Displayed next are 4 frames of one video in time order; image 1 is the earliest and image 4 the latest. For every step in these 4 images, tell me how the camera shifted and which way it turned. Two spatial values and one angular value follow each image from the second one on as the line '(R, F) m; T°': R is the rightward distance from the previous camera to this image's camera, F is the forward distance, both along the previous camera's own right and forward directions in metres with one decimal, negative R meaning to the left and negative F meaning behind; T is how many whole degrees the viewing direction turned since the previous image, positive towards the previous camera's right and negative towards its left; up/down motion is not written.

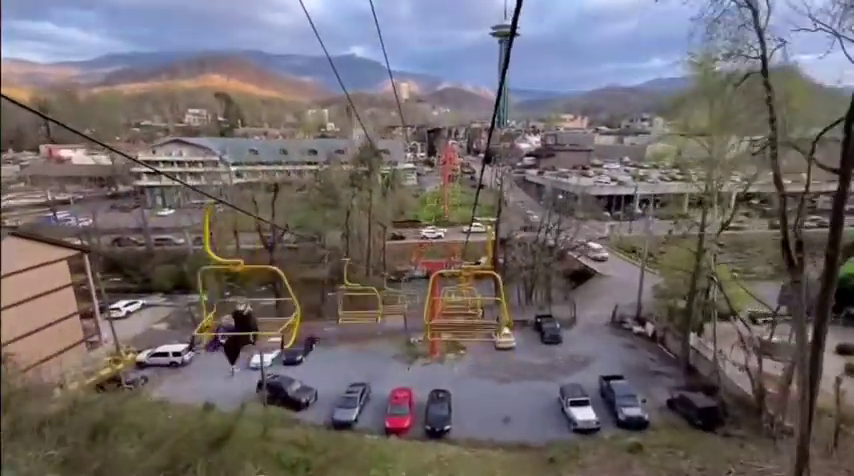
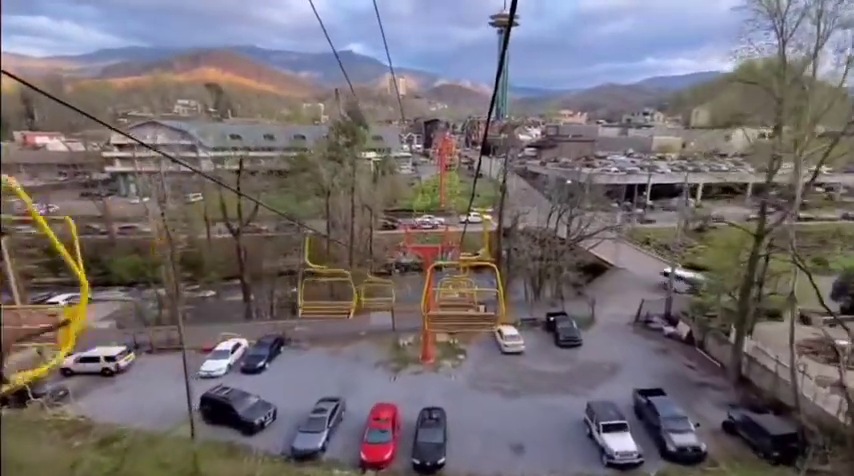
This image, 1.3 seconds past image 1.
(+0.2, +3.5) m; 0°
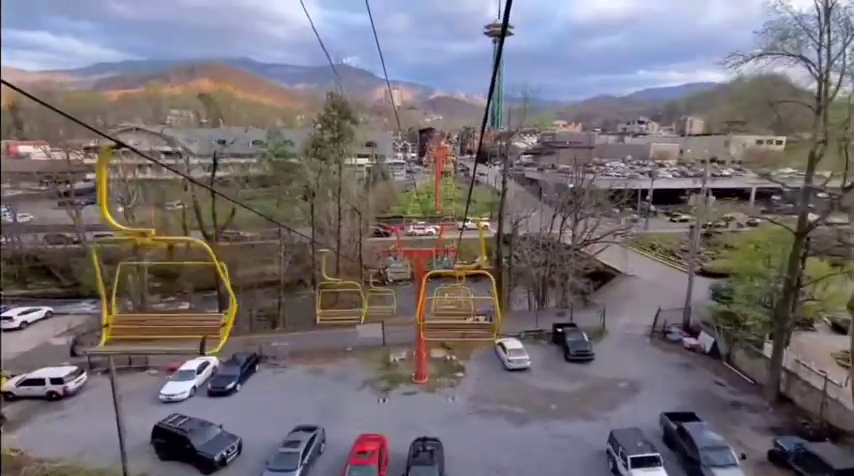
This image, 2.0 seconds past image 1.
(+0.1, +1.8) m; +1°
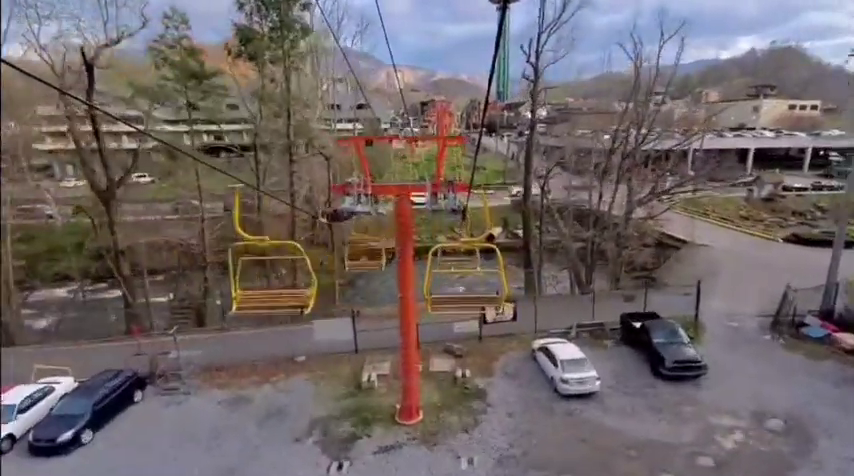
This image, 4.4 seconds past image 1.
(+0.2, +6.2) m; -1°
